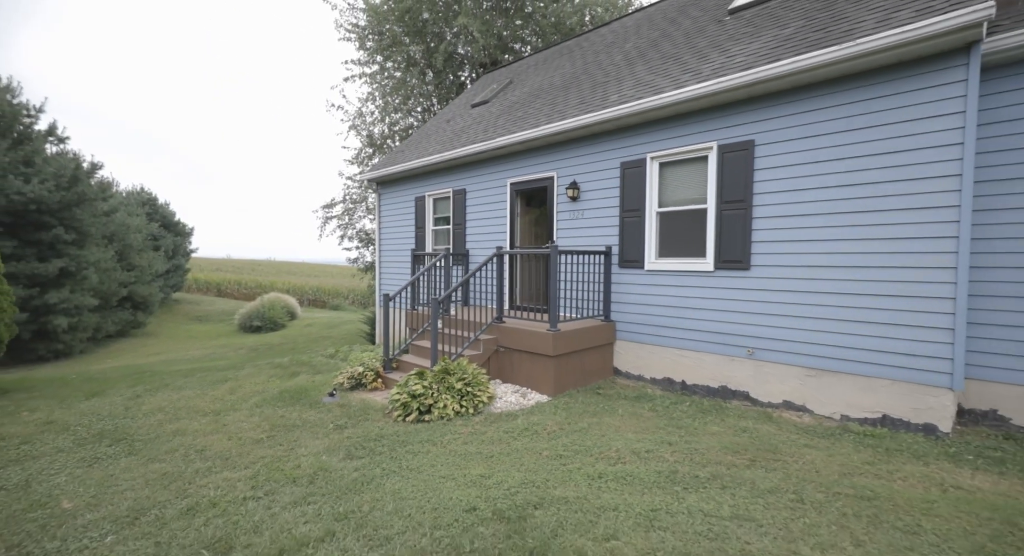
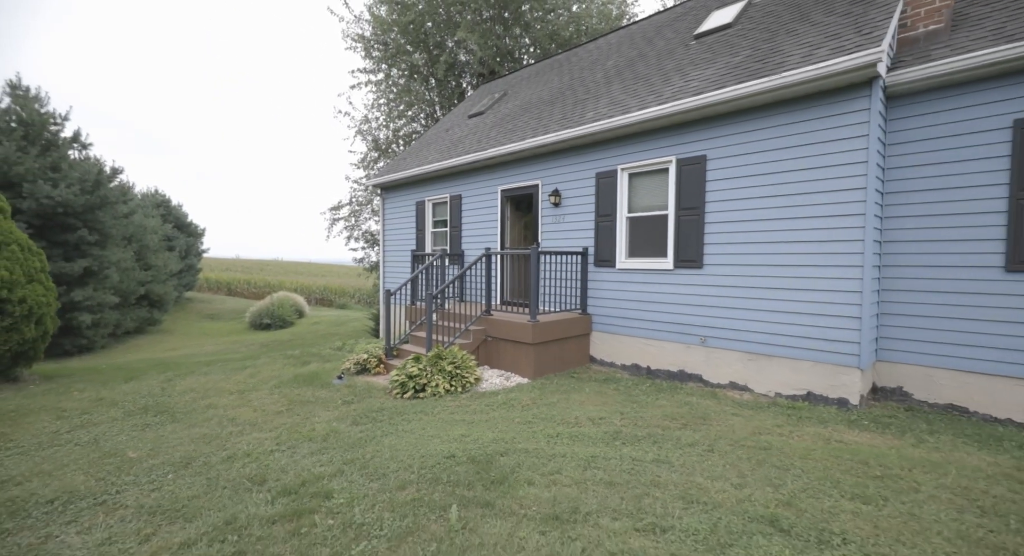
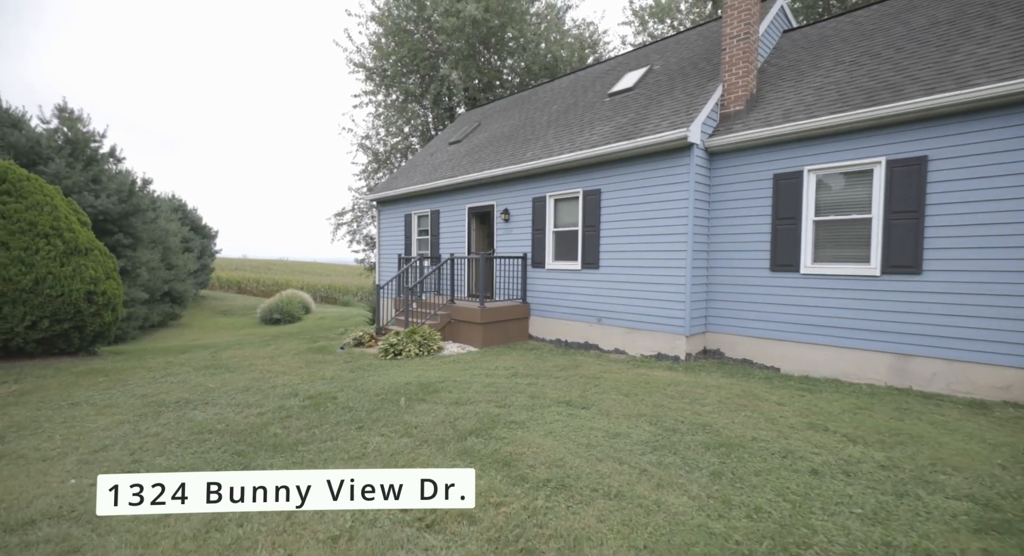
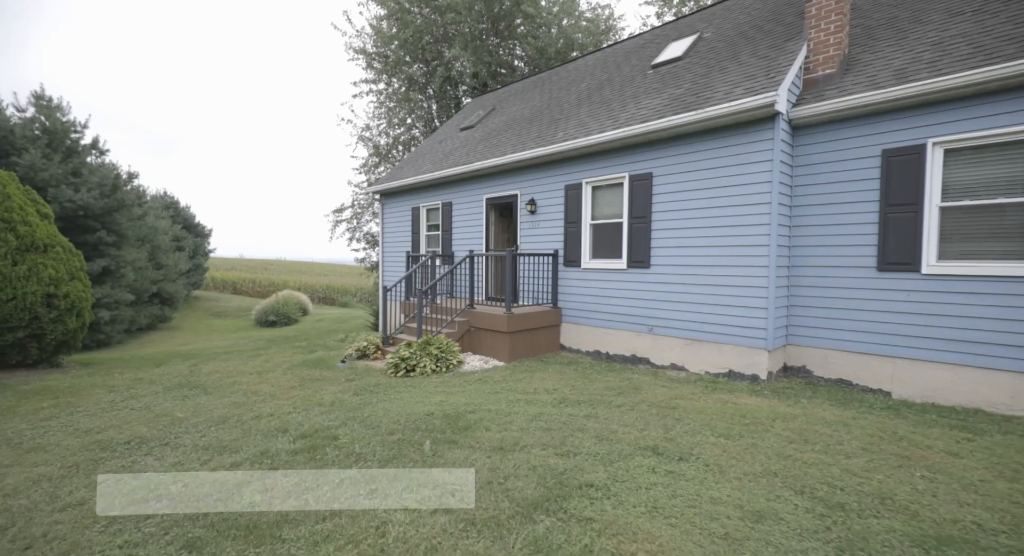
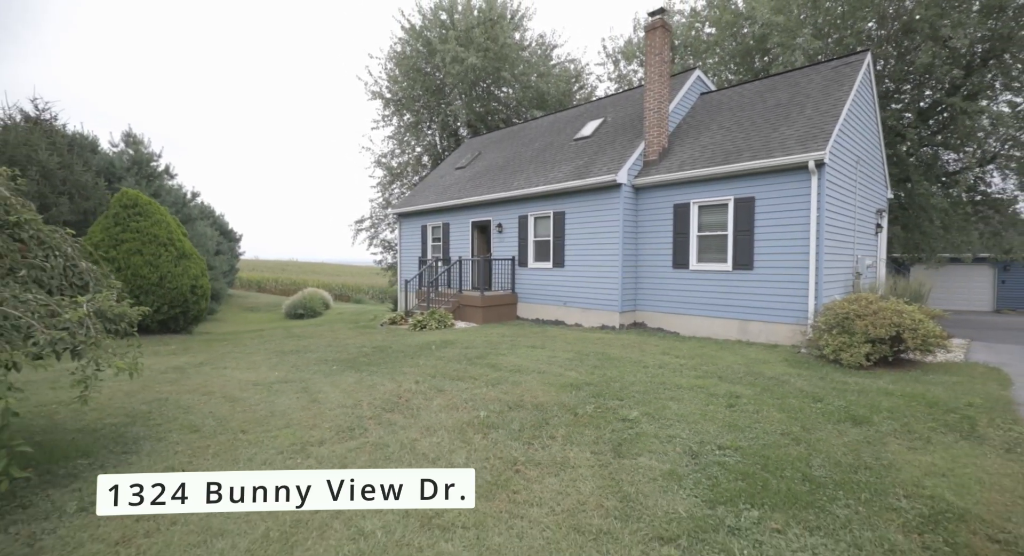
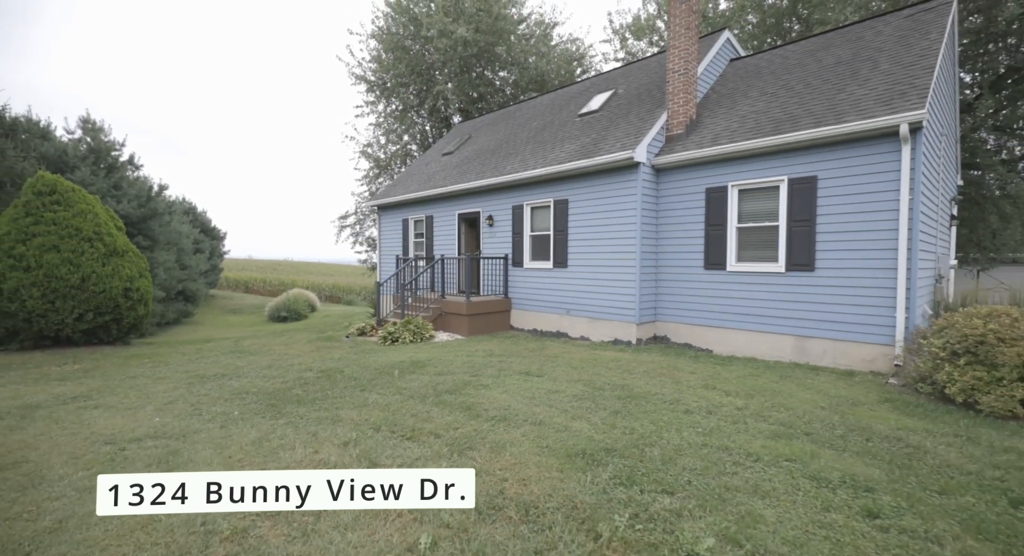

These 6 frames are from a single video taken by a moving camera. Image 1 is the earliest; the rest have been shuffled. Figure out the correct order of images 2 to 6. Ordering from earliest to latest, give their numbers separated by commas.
2, 4, 3, 6, 5
